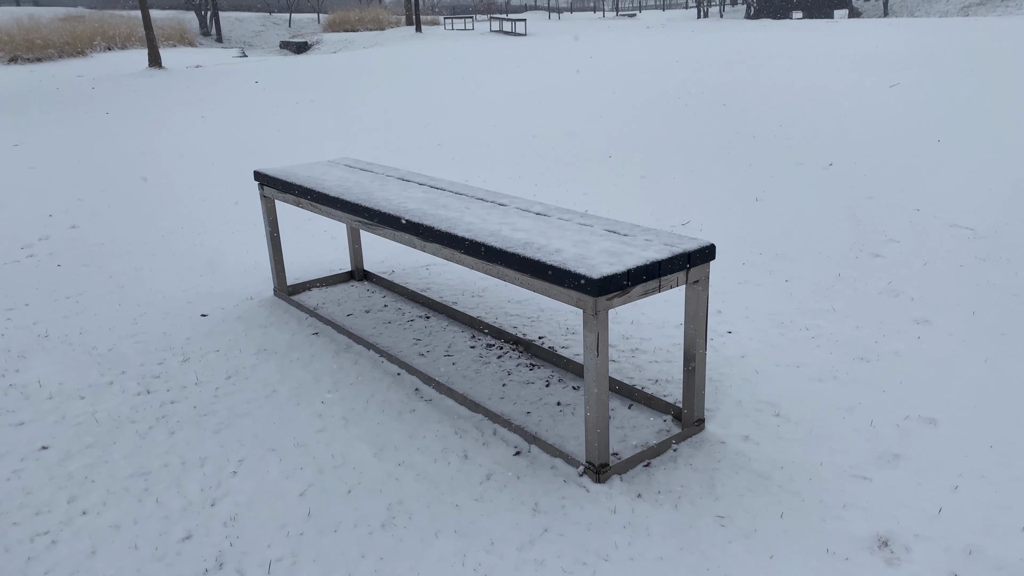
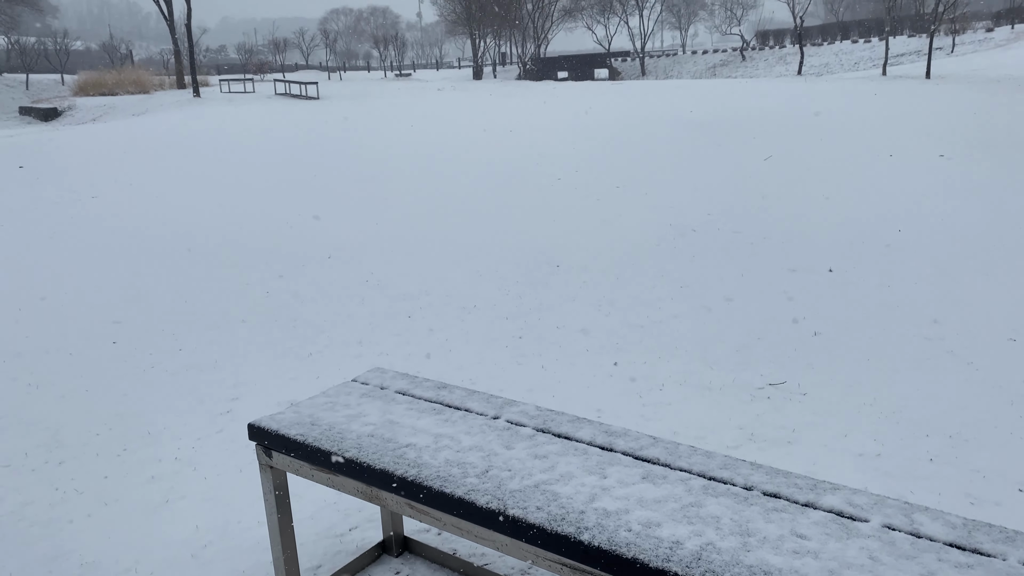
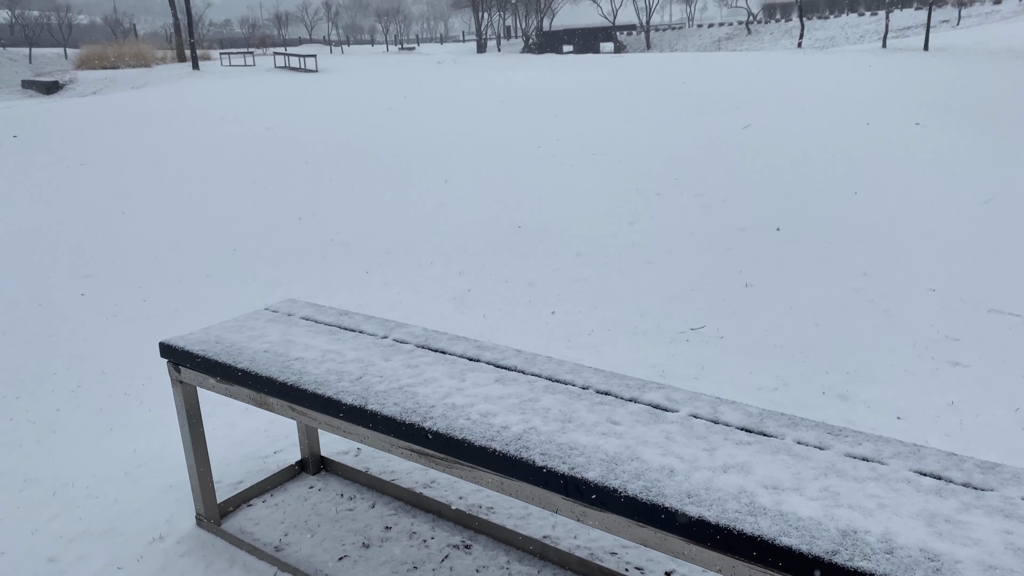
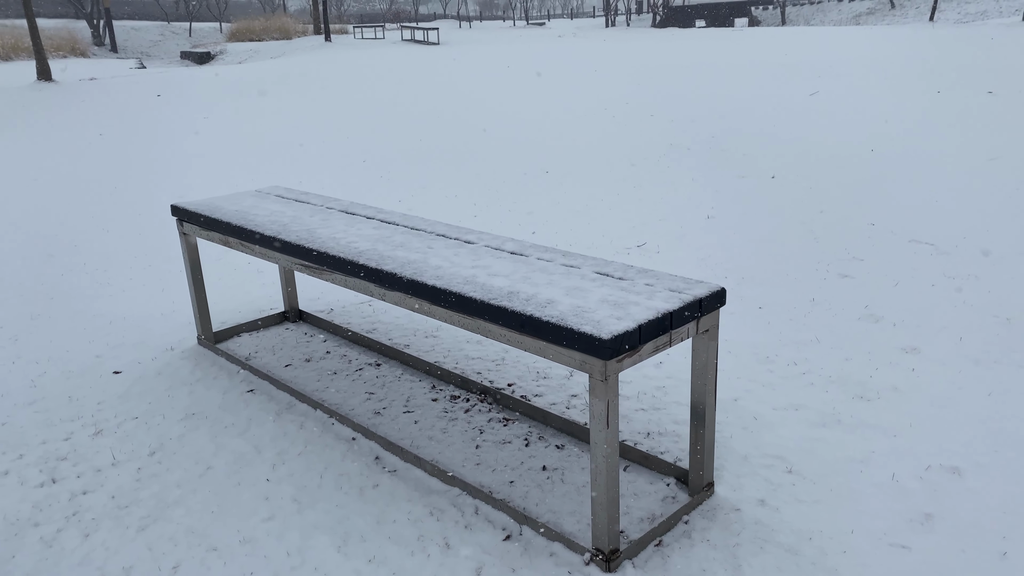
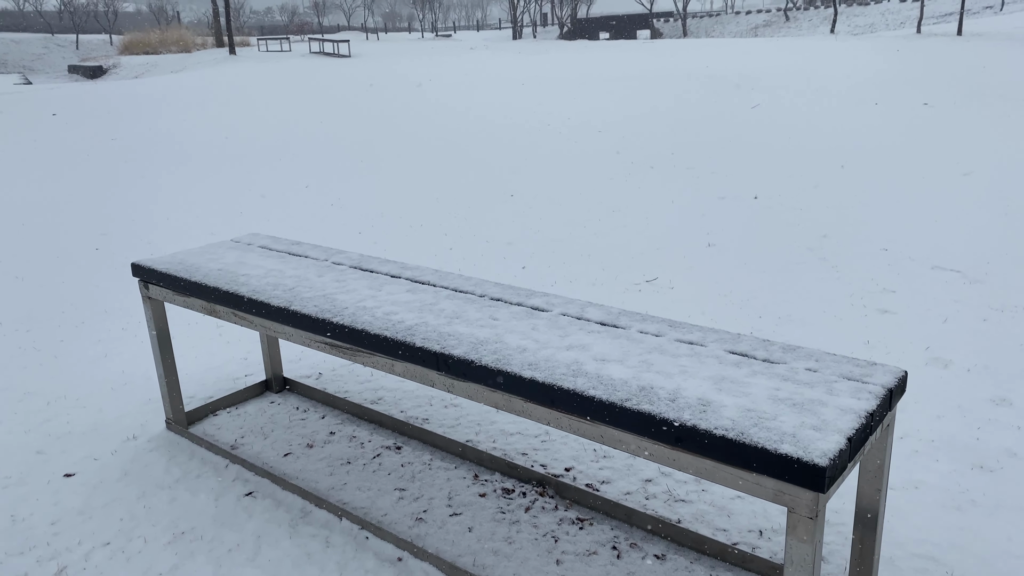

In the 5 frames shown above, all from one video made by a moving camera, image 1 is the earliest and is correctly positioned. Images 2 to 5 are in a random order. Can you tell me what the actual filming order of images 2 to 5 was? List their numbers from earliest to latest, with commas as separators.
4, 5, 3, 2
